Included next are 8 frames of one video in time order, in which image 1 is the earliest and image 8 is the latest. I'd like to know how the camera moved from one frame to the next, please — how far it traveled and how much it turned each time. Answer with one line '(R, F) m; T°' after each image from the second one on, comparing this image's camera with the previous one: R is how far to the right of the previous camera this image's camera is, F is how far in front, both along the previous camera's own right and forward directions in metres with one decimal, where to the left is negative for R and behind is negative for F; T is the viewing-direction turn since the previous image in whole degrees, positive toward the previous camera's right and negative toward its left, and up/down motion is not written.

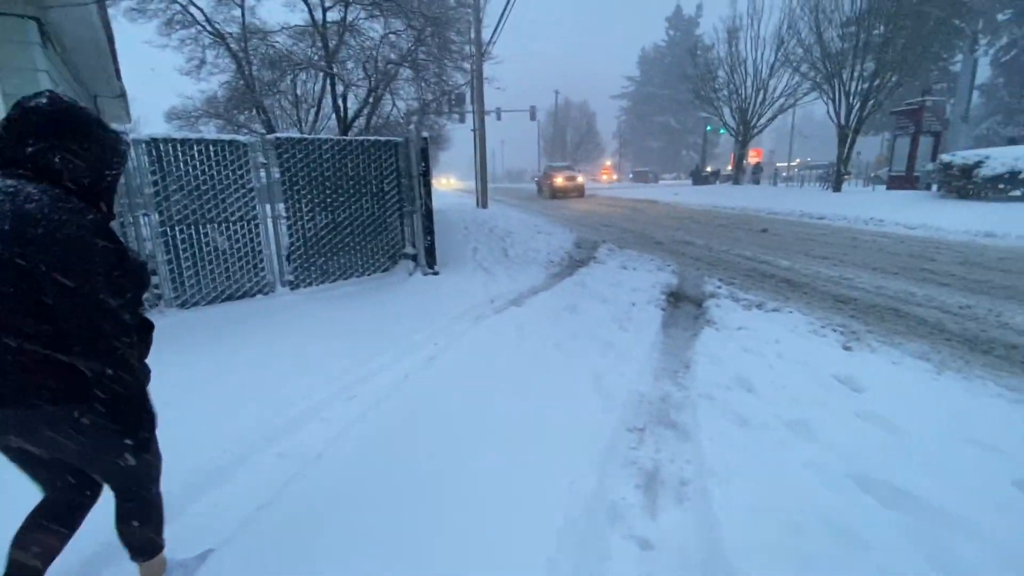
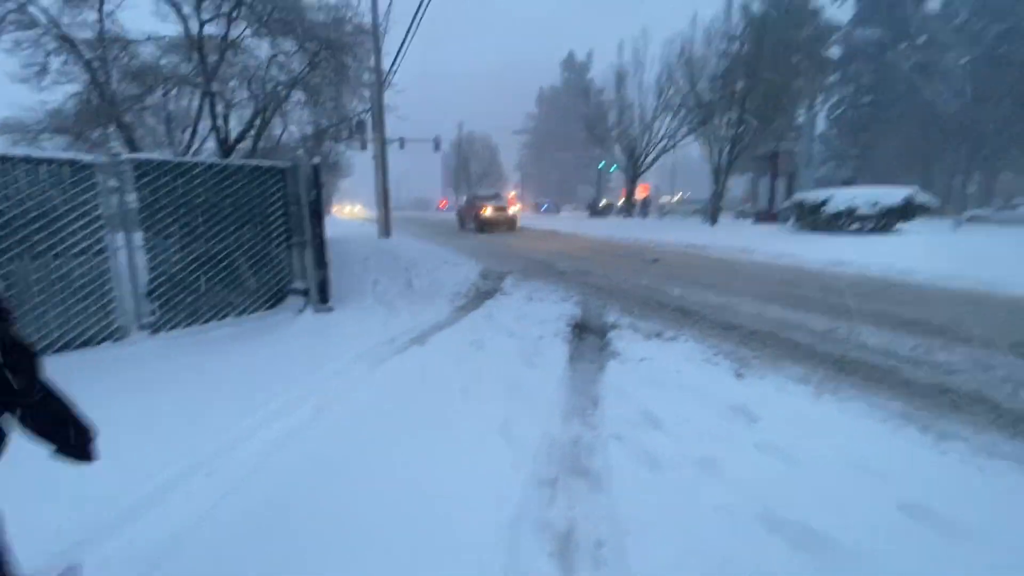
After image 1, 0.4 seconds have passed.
(+0.1, +0.3) m; +11°
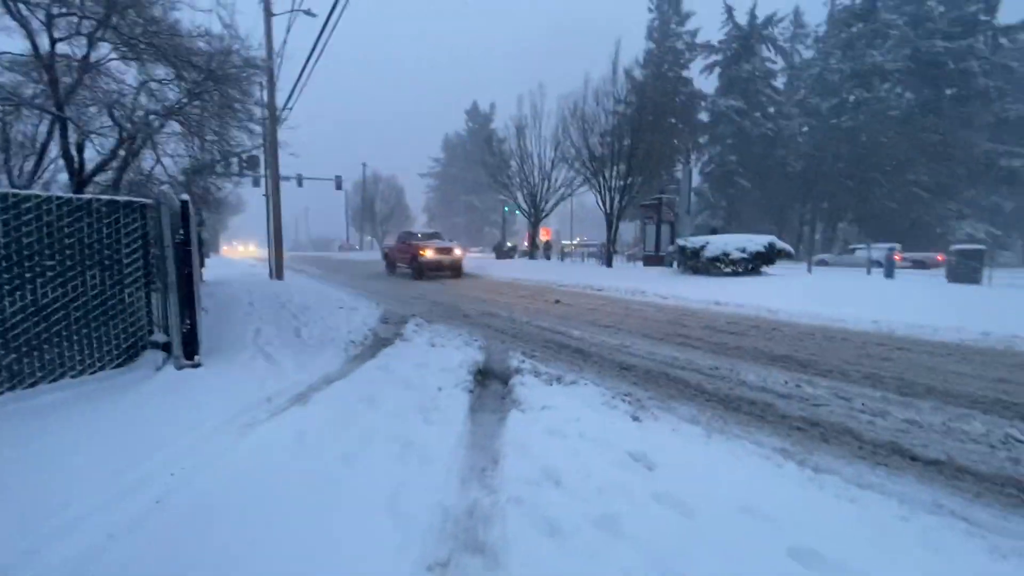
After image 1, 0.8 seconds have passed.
(+0.1, +0.2) m; +11°
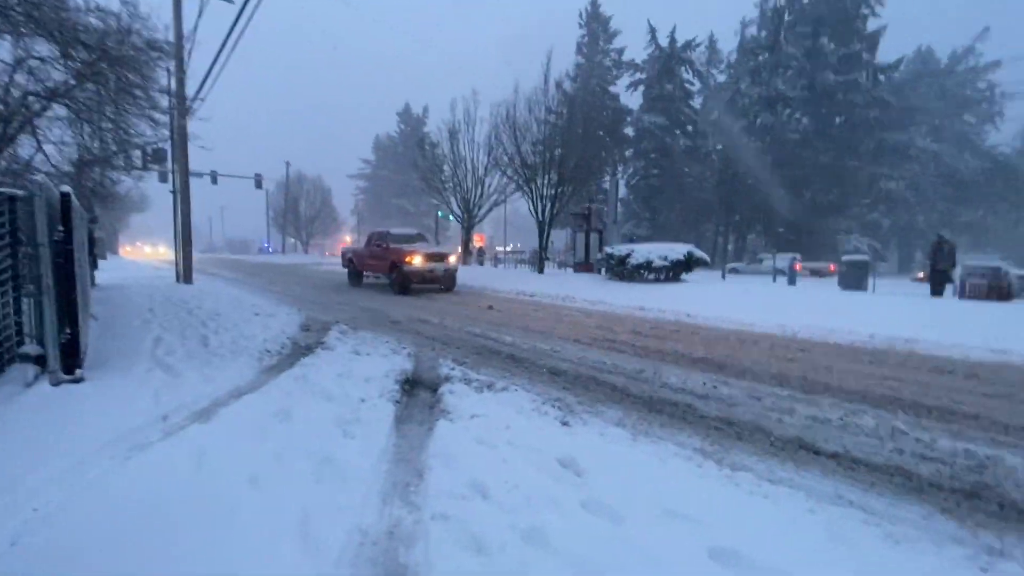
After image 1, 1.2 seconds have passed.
(0.0, +0.1) m; +8°
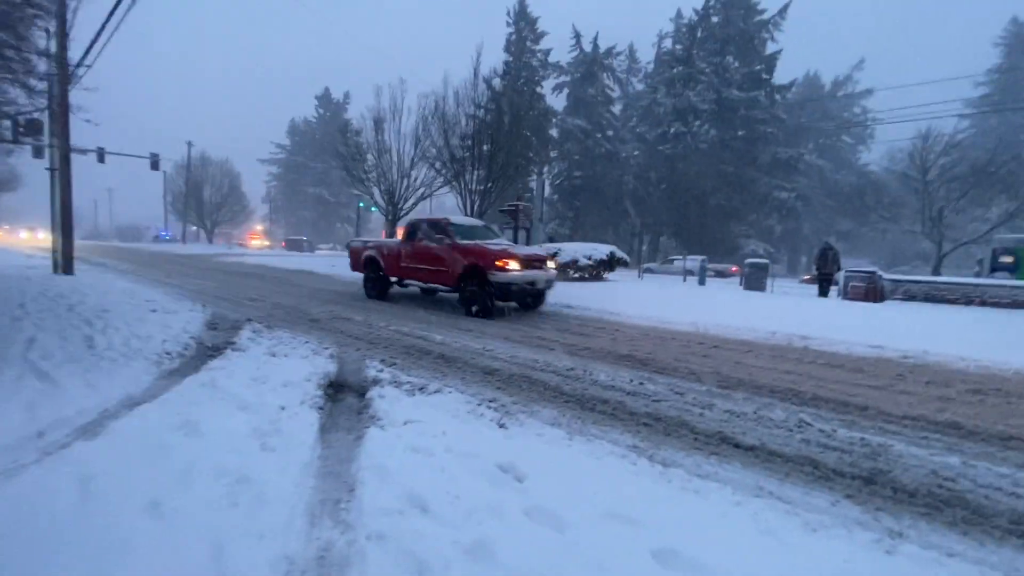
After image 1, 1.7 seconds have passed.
(-0.1, +0.2) m; +9°
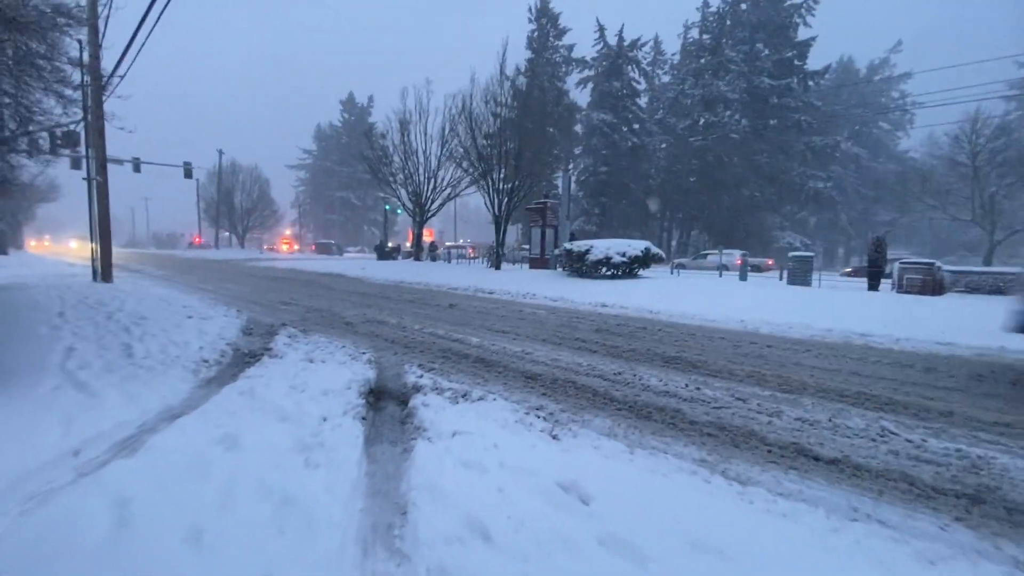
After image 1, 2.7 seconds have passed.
(-0.3, +0.4) m; -3°
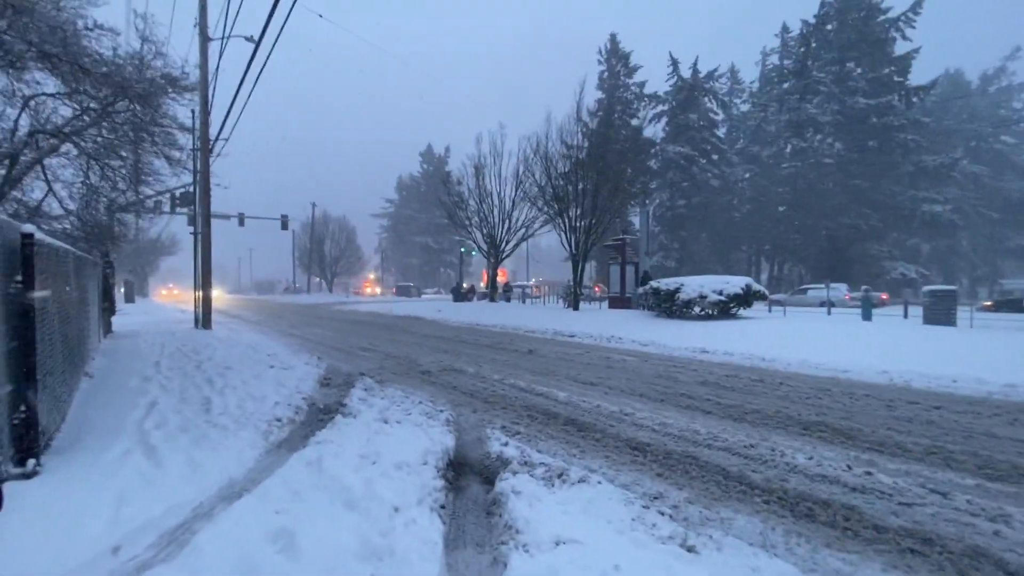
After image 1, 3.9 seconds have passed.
(-0.3, +1.0) m; -9°
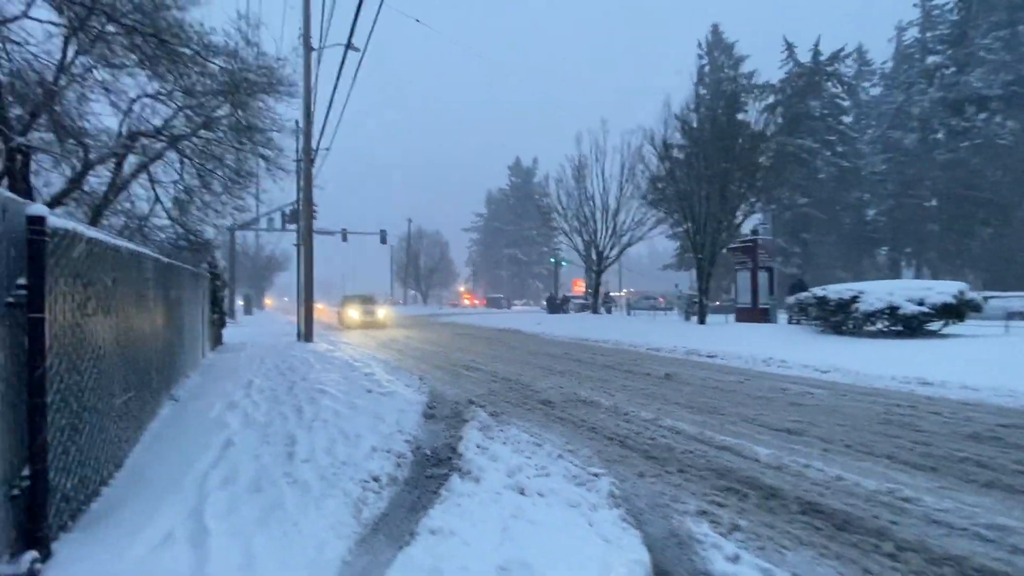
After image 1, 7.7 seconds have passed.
(-1.1, +2.3) m; -10°
